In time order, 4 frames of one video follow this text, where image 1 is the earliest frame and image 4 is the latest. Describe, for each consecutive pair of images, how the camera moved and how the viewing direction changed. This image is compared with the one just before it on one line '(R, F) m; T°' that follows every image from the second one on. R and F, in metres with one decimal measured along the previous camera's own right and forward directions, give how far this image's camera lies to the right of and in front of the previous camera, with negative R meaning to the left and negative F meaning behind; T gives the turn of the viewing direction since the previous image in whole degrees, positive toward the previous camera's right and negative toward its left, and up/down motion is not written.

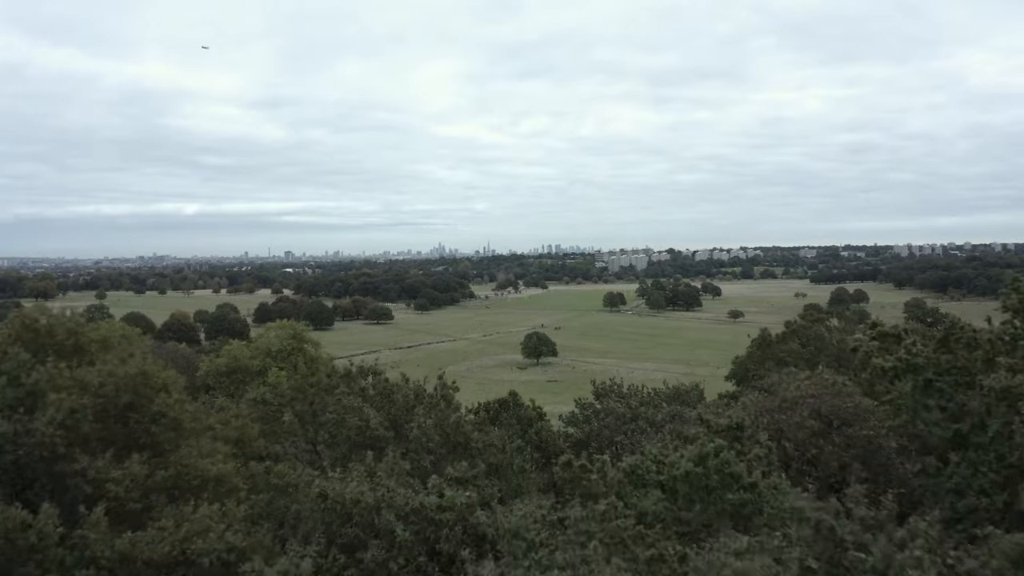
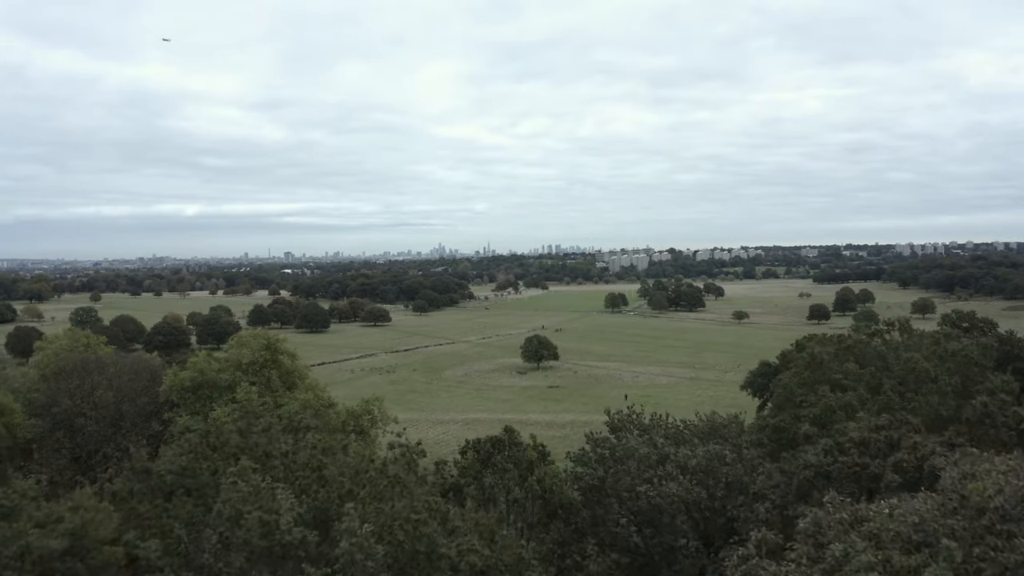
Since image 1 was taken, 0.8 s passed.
(+0.1, +2.3) m; 0°
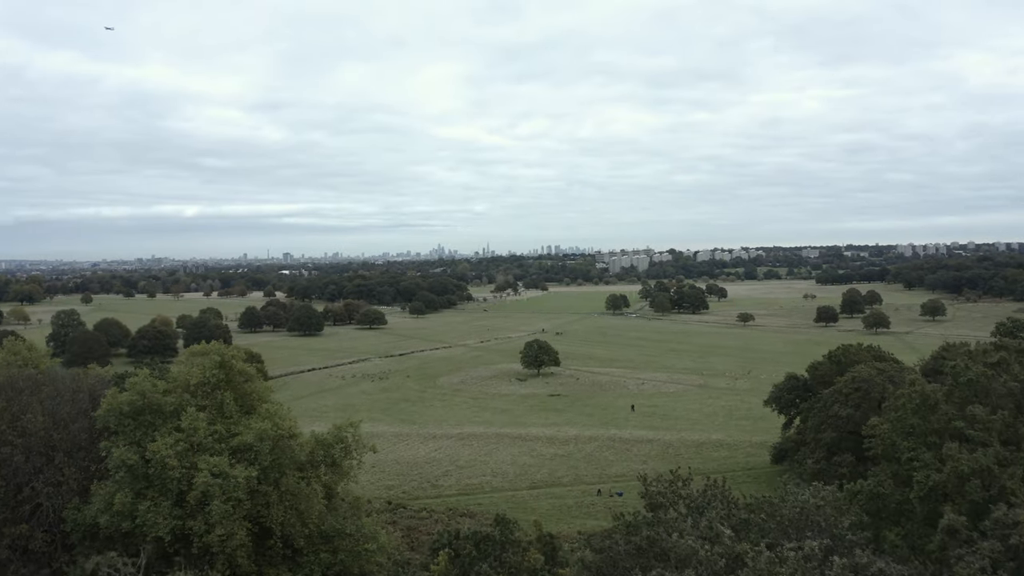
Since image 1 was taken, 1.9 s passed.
(+0.1, +3.0) m; 0°
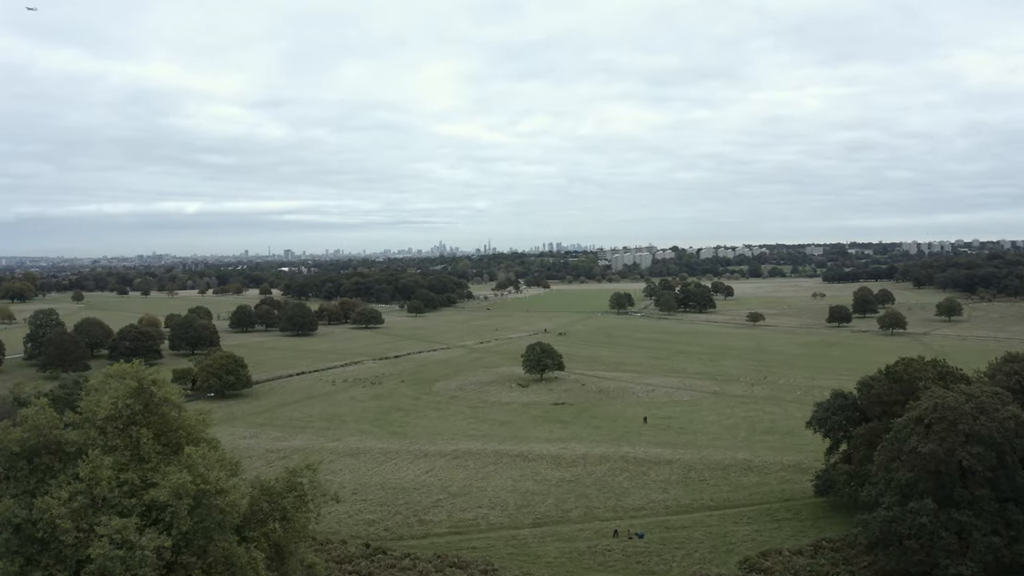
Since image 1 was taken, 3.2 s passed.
(0.0, +3.8) m; 0°
